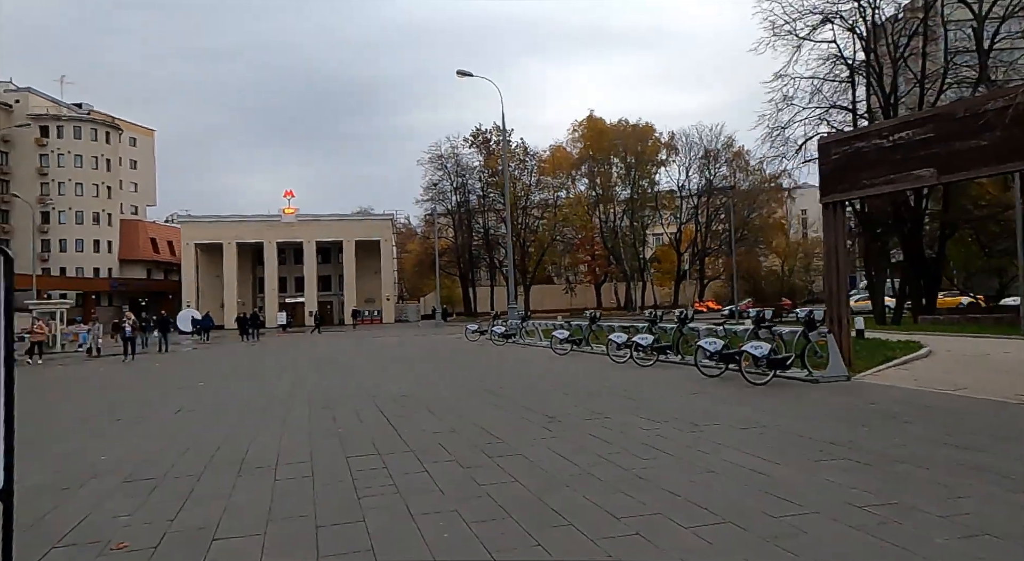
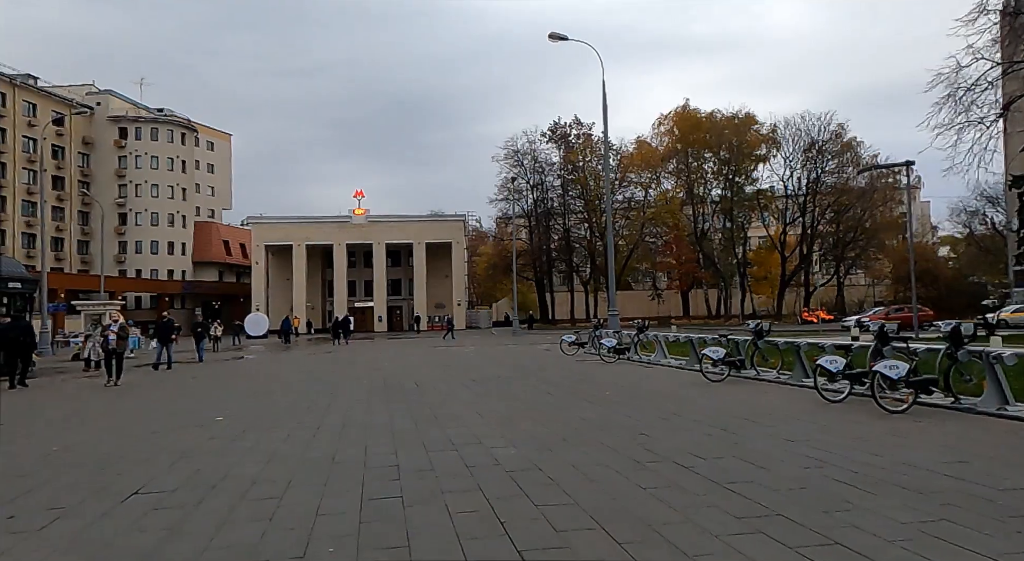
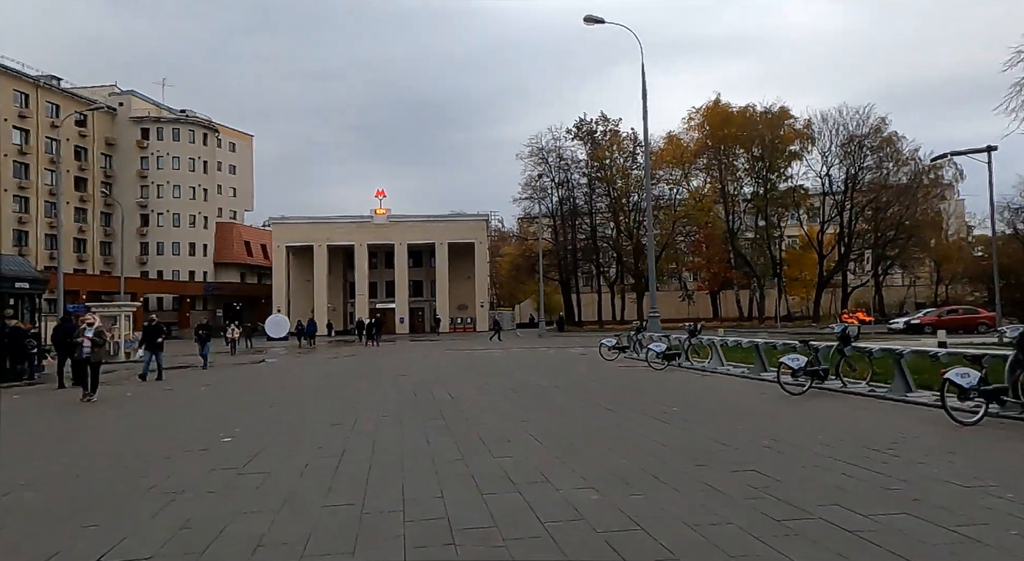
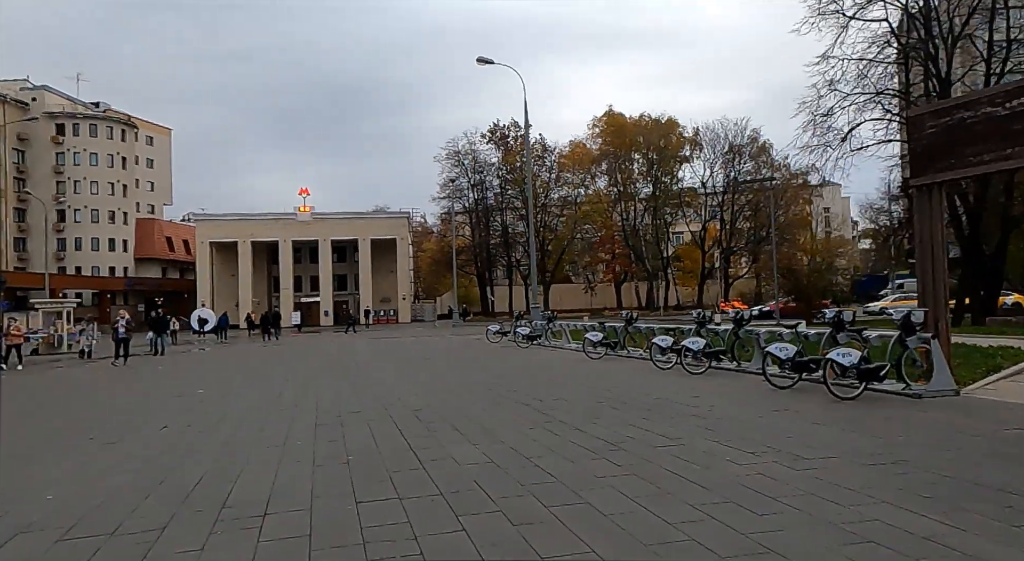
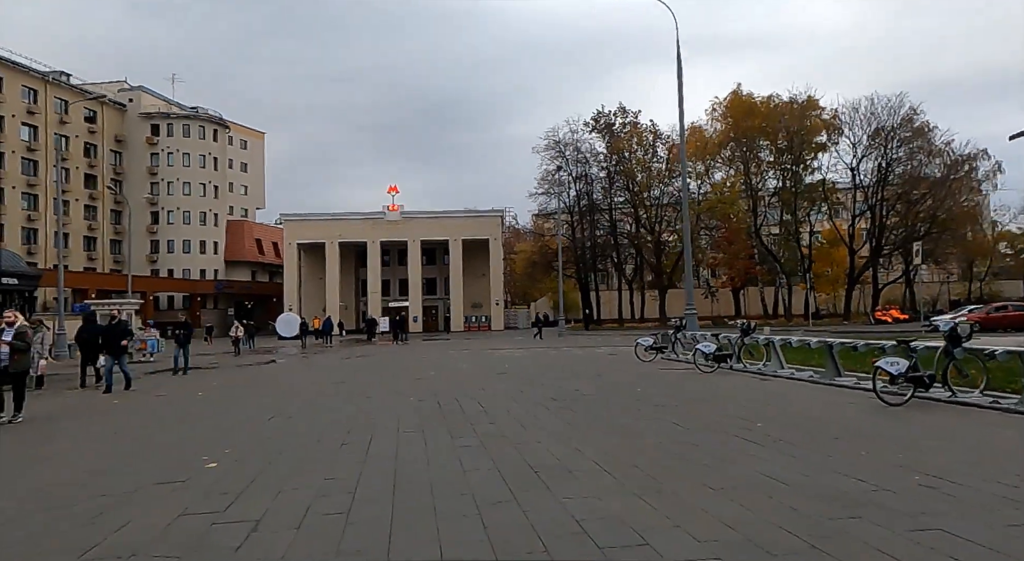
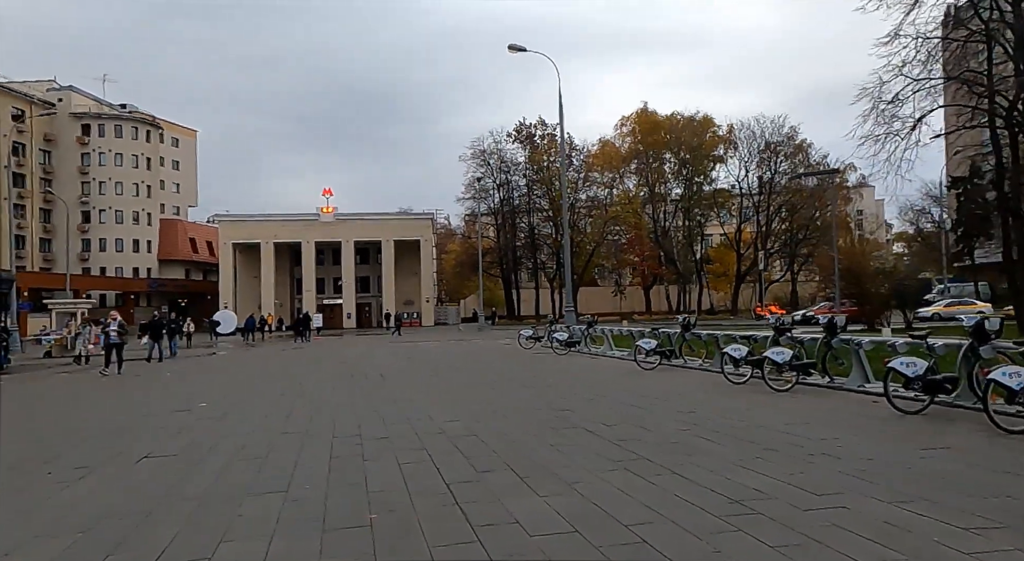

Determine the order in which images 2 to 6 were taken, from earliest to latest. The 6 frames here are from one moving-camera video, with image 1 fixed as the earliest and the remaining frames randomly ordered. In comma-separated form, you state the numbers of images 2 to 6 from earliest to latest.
4, 6, 2, 3, 5
